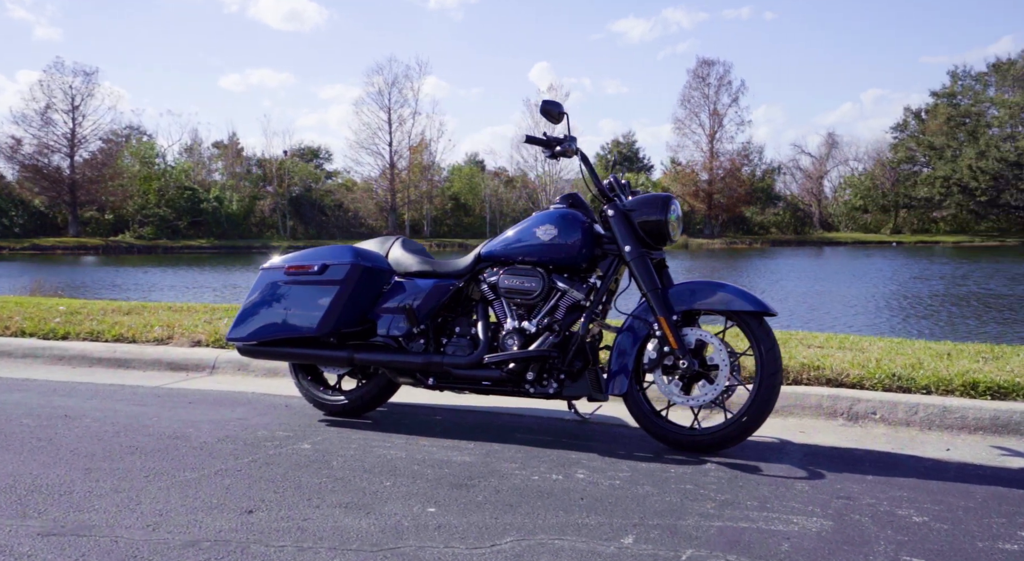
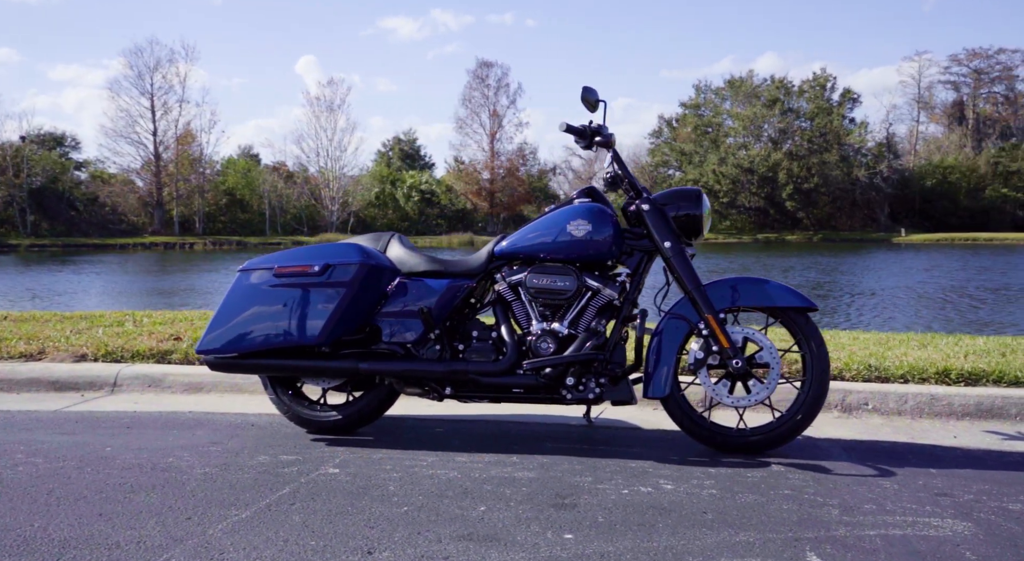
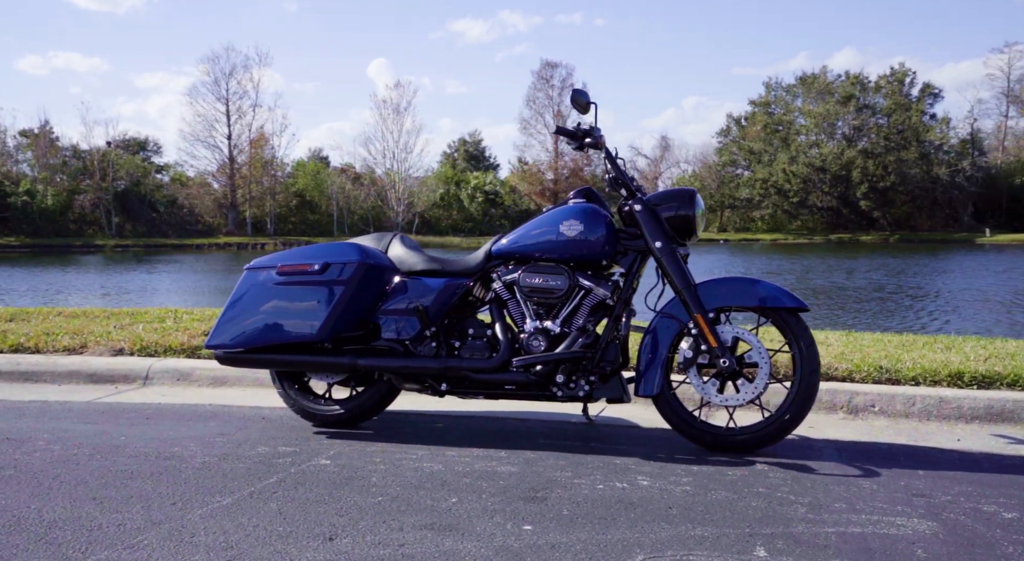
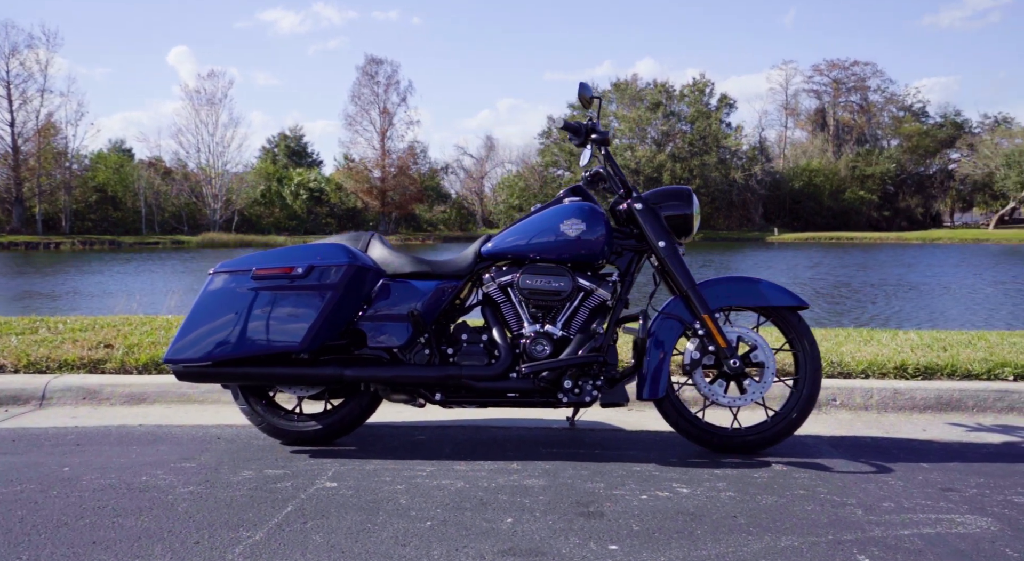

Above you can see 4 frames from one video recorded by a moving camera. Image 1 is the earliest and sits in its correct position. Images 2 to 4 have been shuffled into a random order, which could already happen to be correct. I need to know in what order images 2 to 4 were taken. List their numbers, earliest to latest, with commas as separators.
3, 2, 4
